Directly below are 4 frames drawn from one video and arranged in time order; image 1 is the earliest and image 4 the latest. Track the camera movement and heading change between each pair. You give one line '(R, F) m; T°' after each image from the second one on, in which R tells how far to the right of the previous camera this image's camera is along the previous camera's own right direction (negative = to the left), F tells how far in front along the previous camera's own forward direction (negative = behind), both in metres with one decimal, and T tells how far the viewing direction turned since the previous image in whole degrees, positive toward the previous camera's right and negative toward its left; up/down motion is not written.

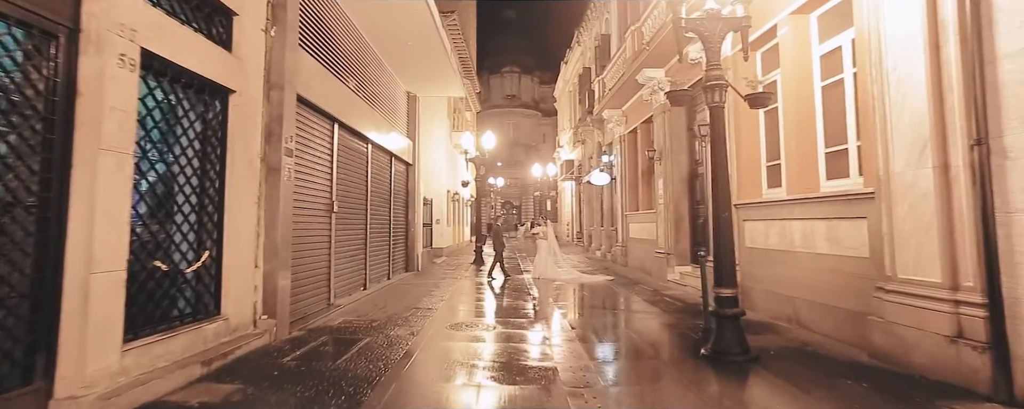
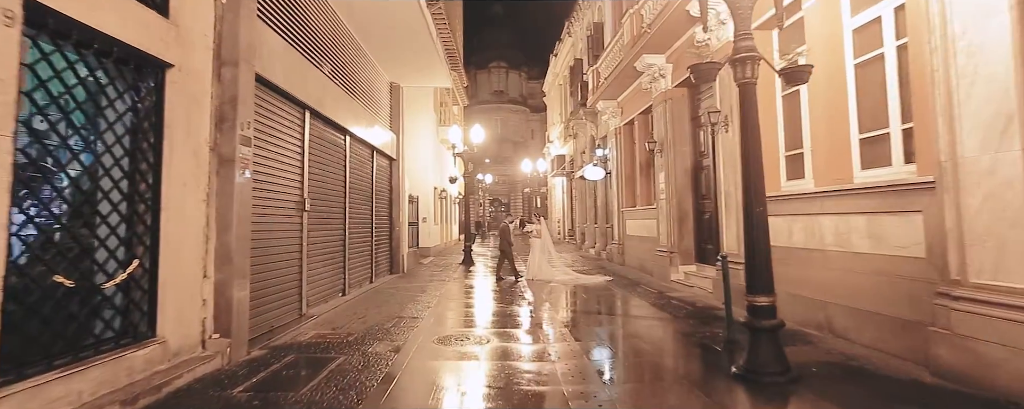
(-0.1, +0.7) m; +1°
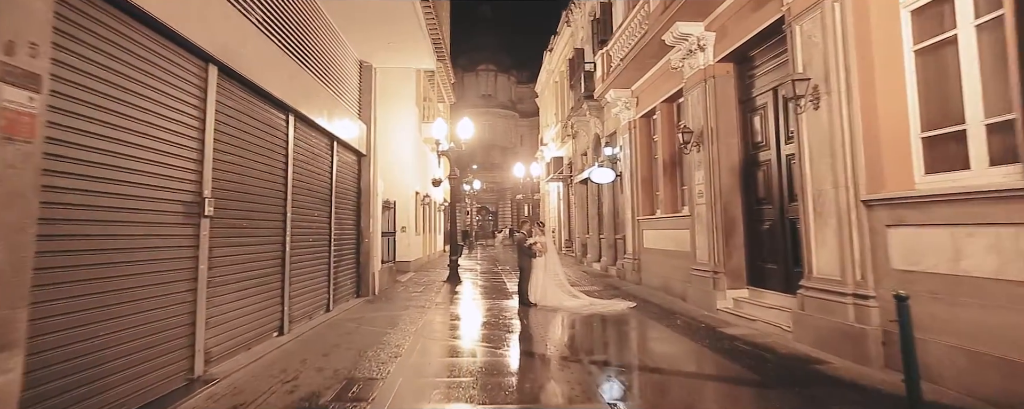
(-0.2, +2.2) m; +2°
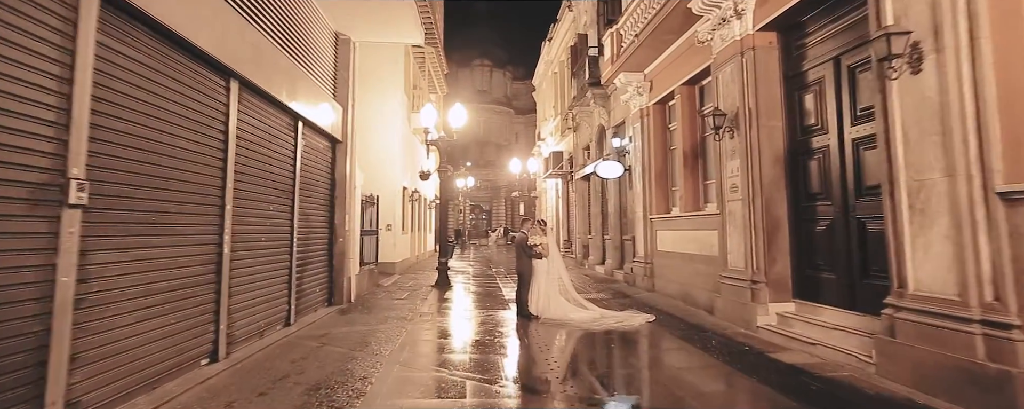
(-0.1, +1.3) m; +1°
